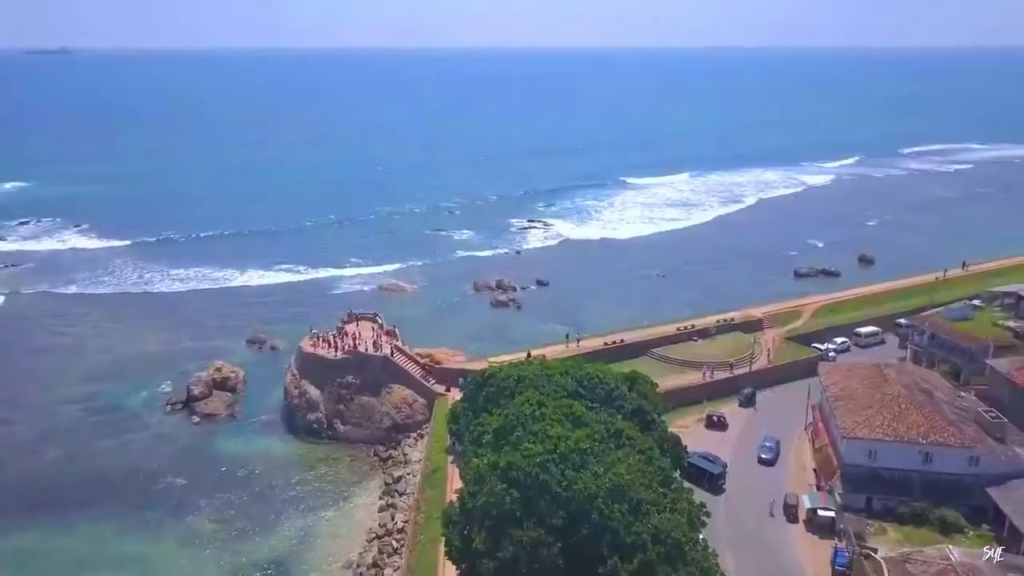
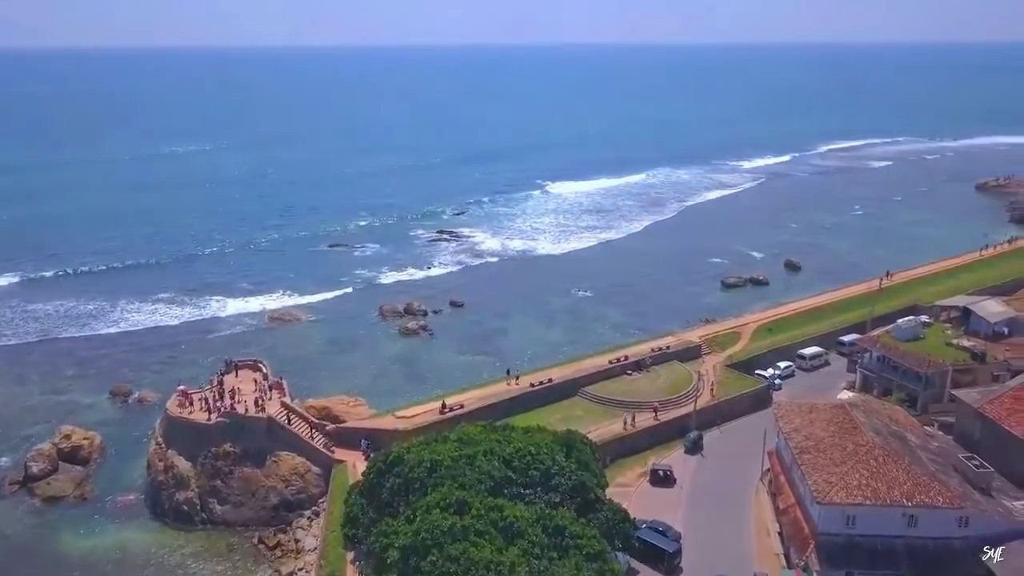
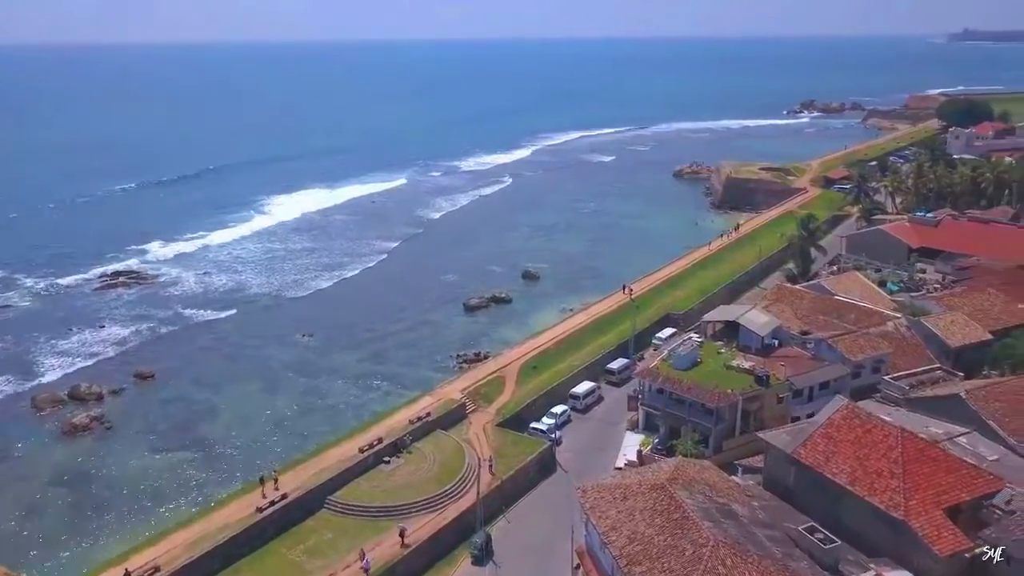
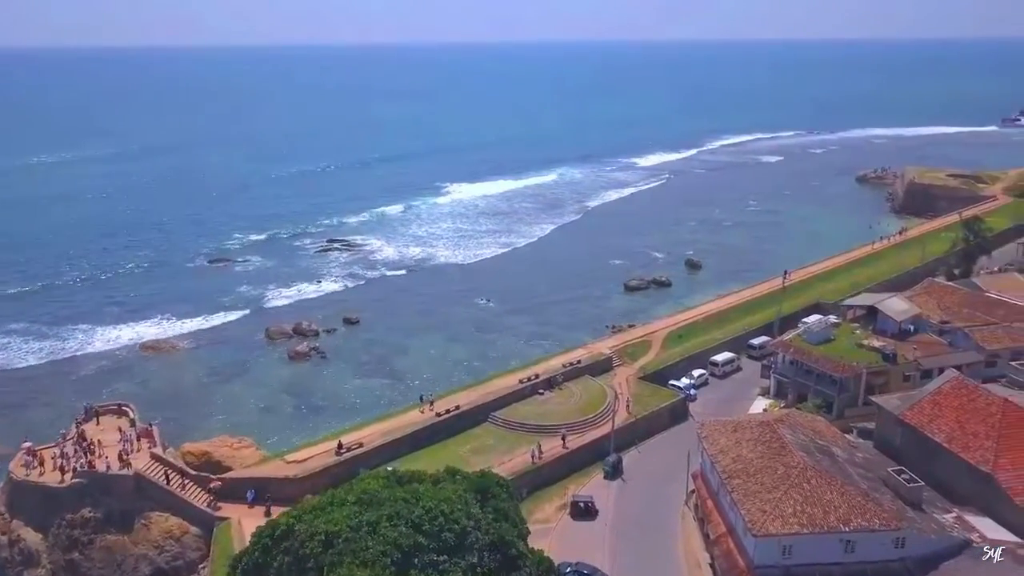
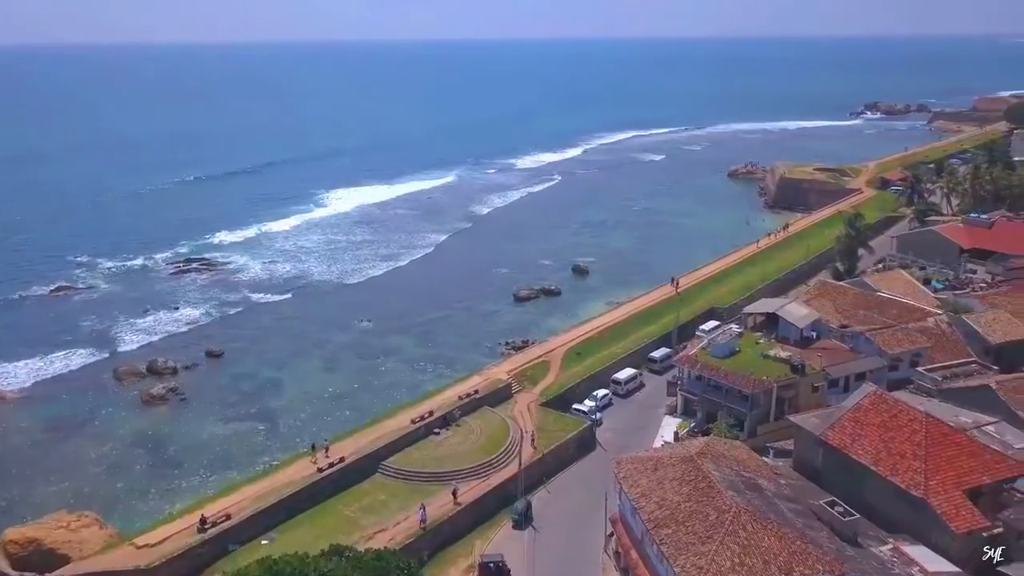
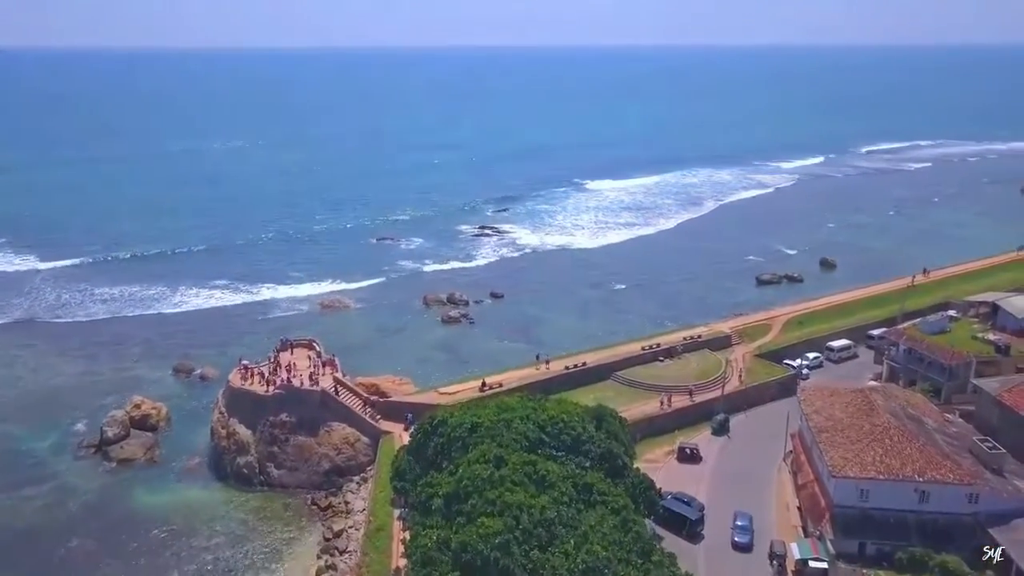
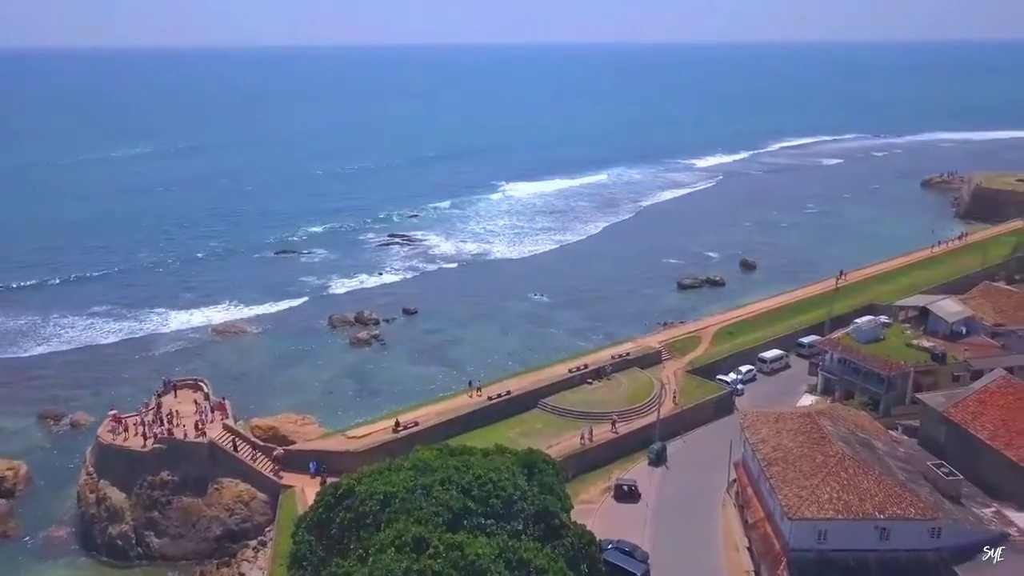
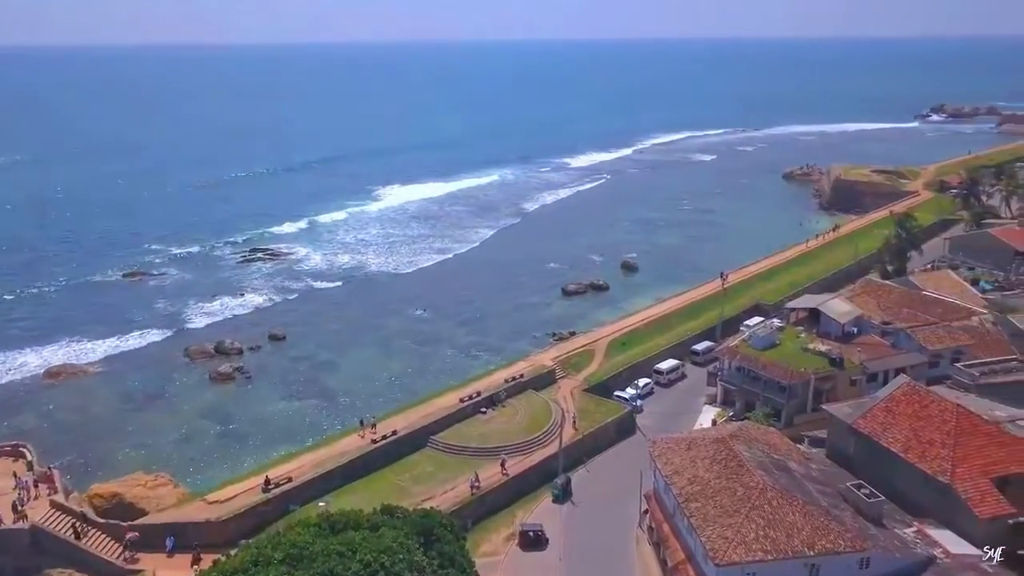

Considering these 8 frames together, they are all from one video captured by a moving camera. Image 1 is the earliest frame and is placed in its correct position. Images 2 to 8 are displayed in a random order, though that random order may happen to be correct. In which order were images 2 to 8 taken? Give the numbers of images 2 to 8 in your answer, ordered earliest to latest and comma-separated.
6, 2, 7, 4, 8, 5, 3
